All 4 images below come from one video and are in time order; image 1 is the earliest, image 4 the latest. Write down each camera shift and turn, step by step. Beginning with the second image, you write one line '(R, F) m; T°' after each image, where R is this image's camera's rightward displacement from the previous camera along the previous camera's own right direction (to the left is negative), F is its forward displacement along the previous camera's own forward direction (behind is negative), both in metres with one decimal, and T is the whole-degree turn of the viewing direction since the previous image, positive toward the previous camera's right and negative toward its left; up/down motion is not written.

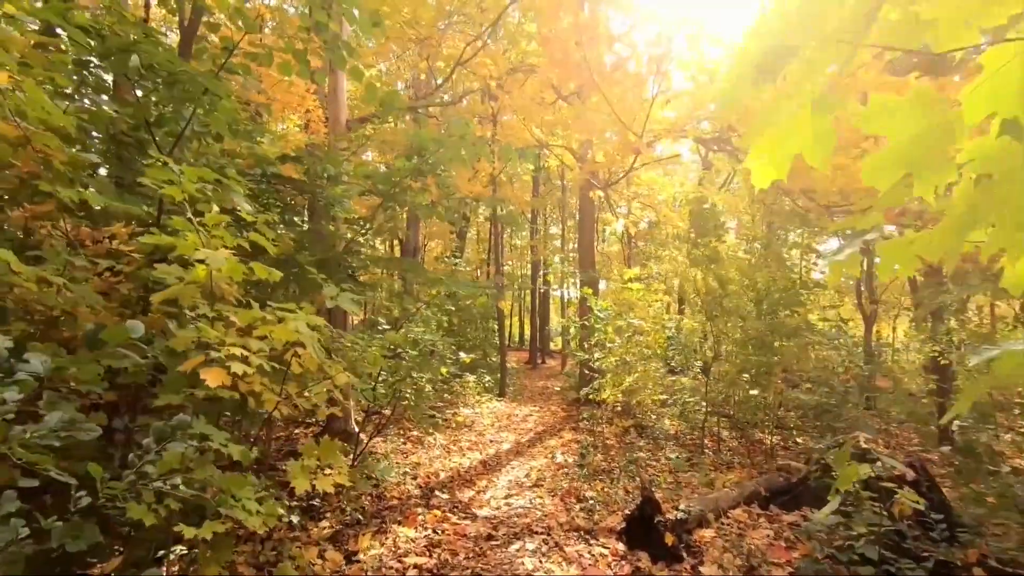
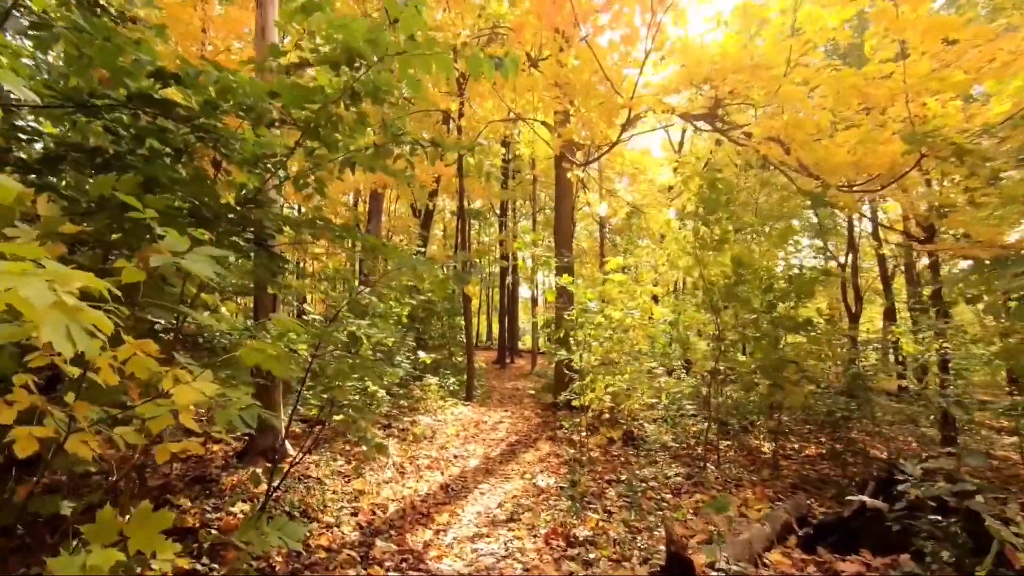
(0.0, +1.0) m; +4°
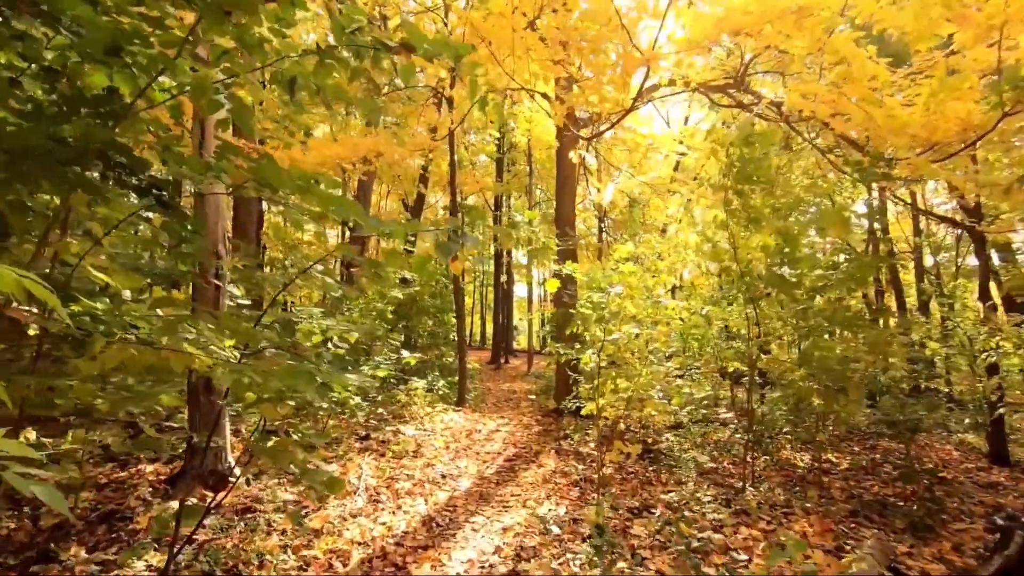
(0.0, +0.9) m; +1°
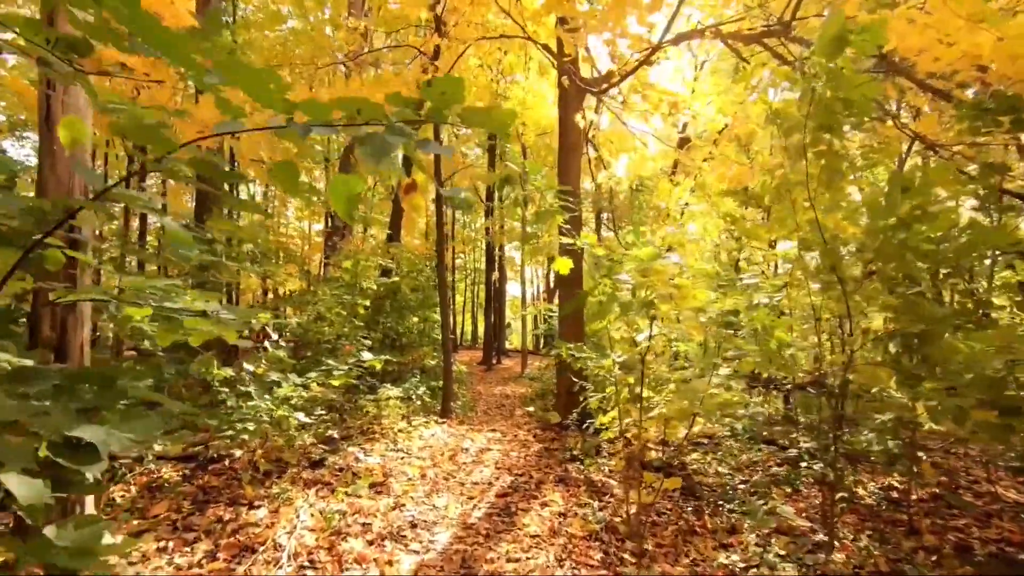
(0.0, +1.2) m; +1°
